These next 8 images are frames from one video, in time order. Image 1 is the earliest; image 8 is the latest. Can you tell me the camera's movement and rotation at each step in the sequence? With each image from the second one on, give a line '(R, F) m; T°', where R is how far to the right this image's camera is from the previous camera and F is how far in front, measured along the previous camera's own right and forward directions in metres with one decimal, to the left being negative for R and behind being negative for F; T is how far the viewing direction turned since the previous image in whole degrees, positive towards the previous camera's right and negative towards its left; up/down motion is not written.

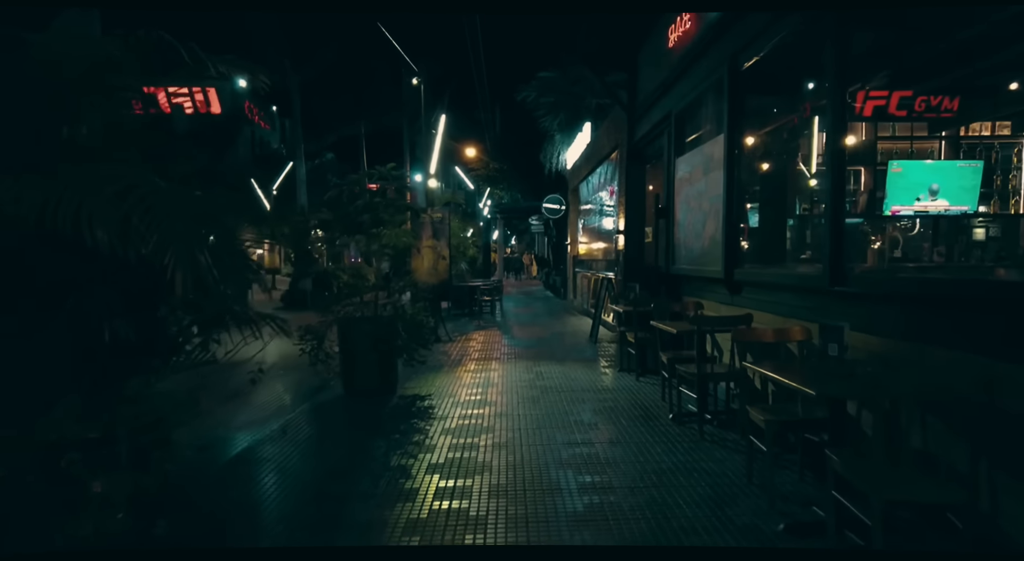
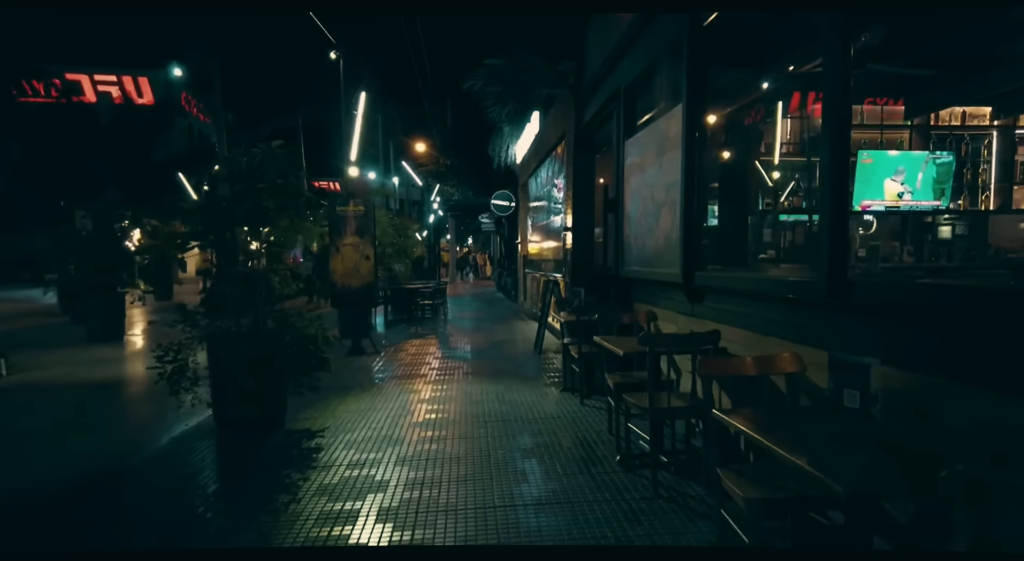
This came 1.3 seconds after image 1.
(+0.3, +1.0) m; +4°
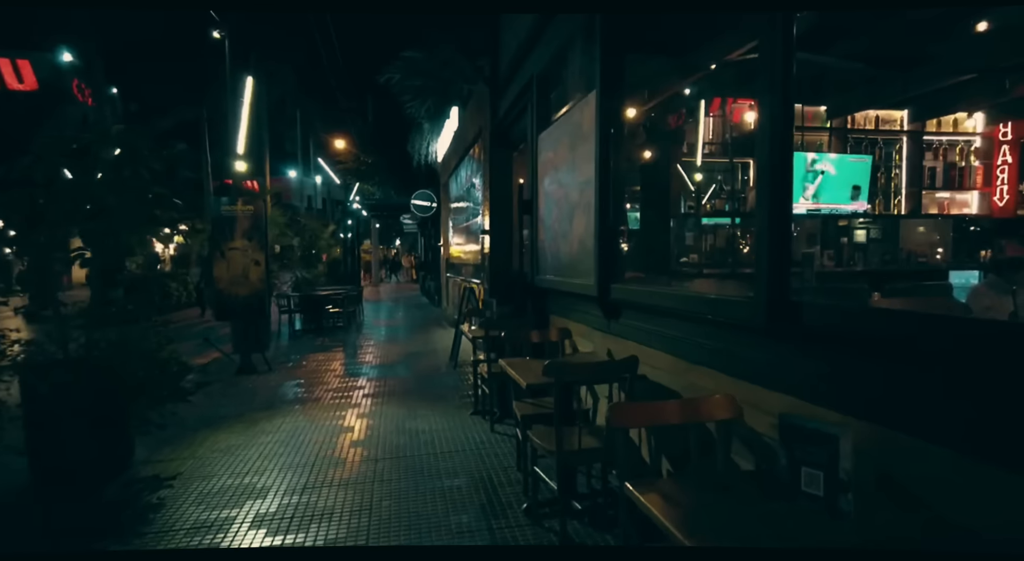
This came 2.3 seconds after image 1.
(+0.2, +0.6) m; +7°
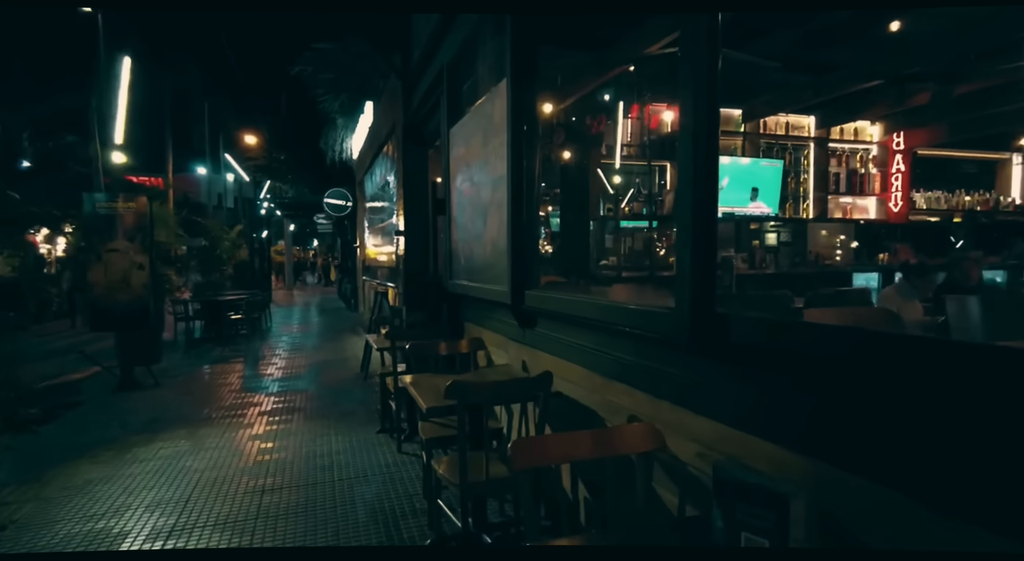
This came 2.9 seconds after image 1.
(+0.1, +0.3) m; +7°
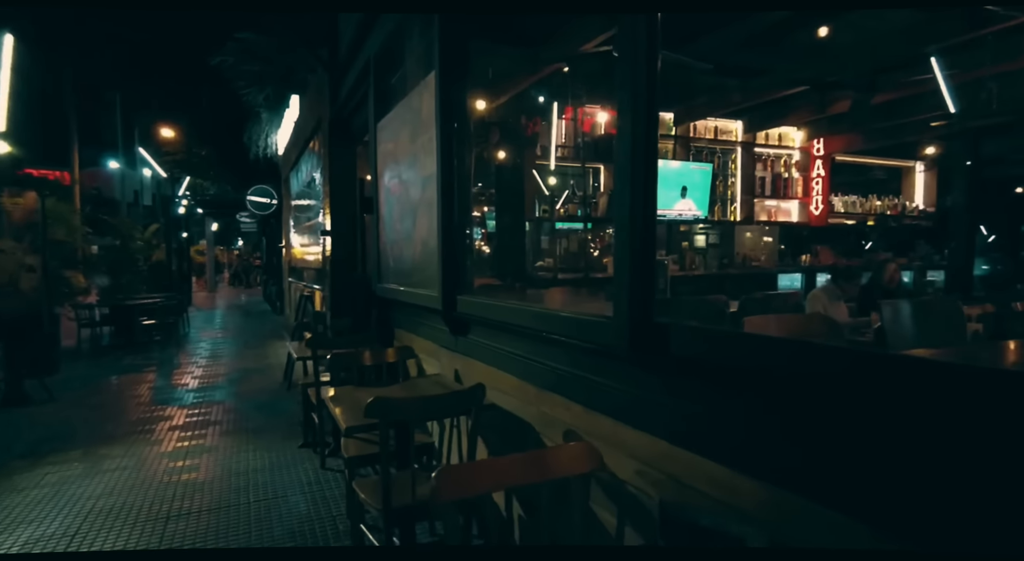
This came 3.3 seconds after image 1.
(0.0, +0.2) m; +6°
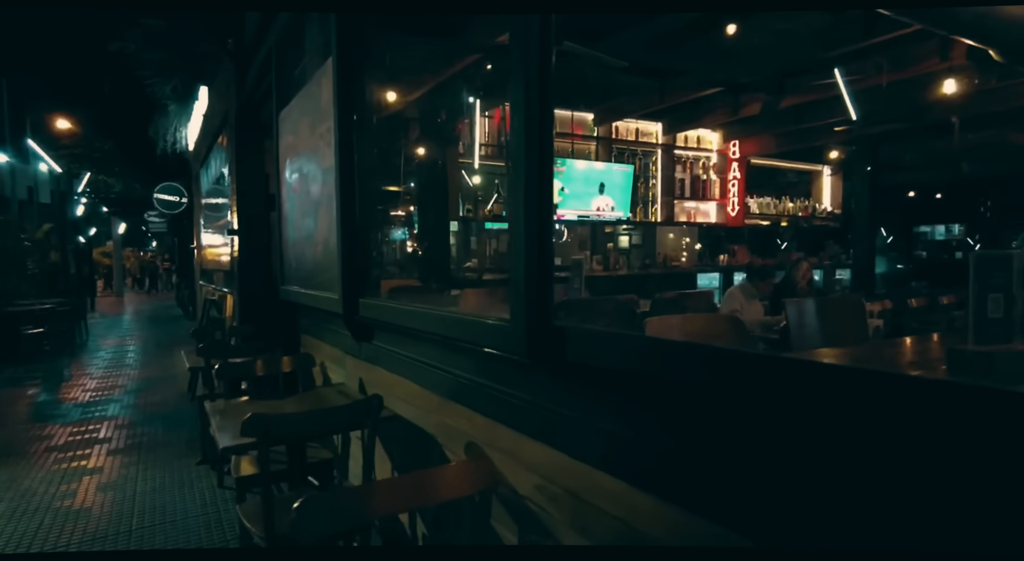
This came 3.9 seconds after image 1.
(+0.1, +0.1) m; +6°
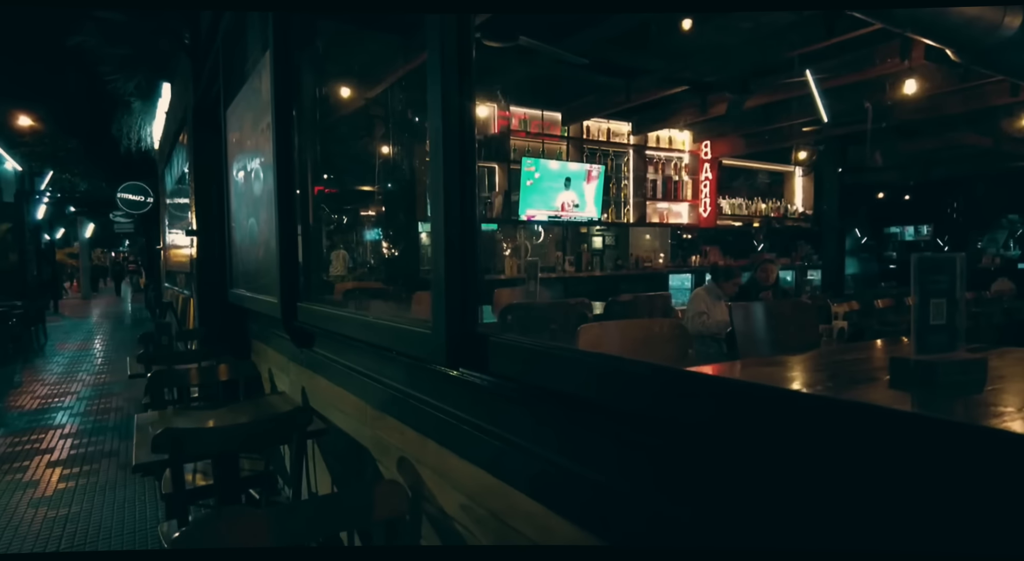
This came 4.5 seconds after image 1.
(+0.1, +0.1) m; +2°
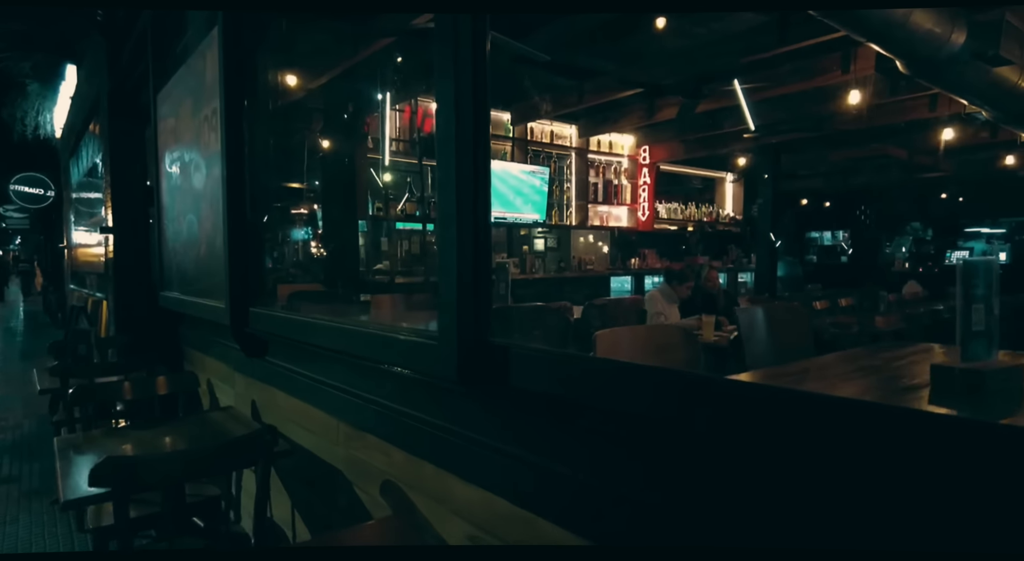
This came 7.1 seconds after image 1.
(-0.2, +0.1) m; +7°
